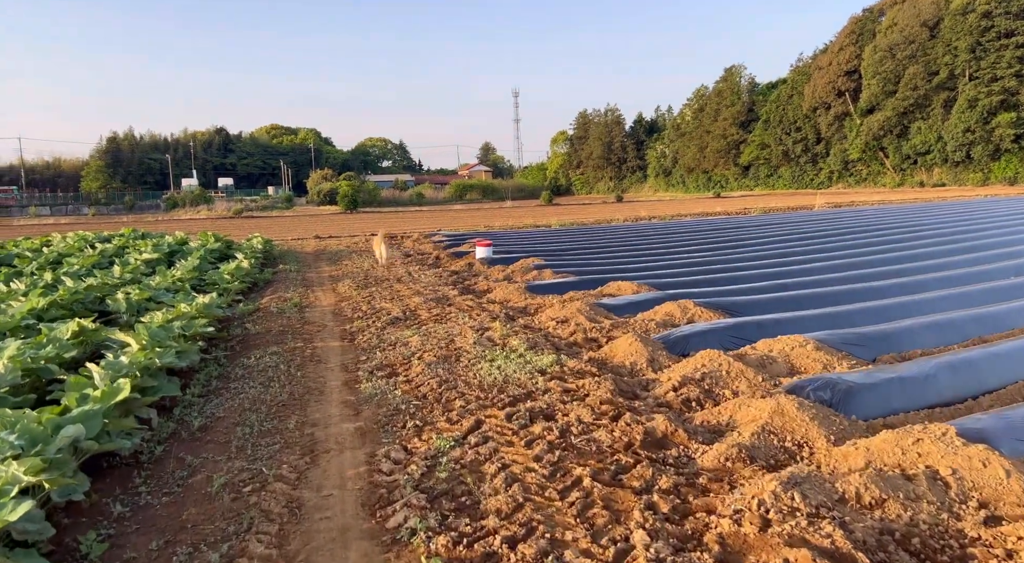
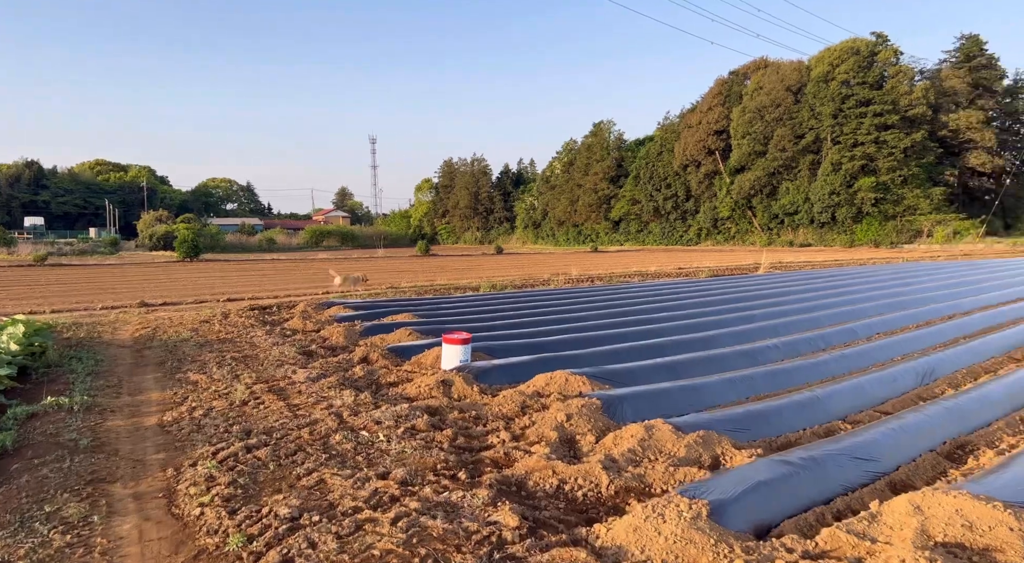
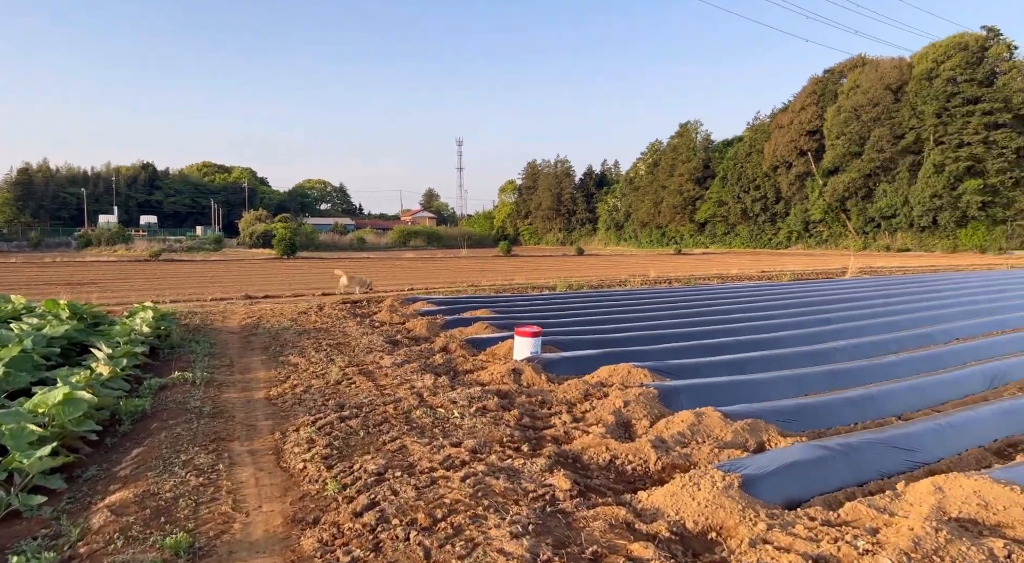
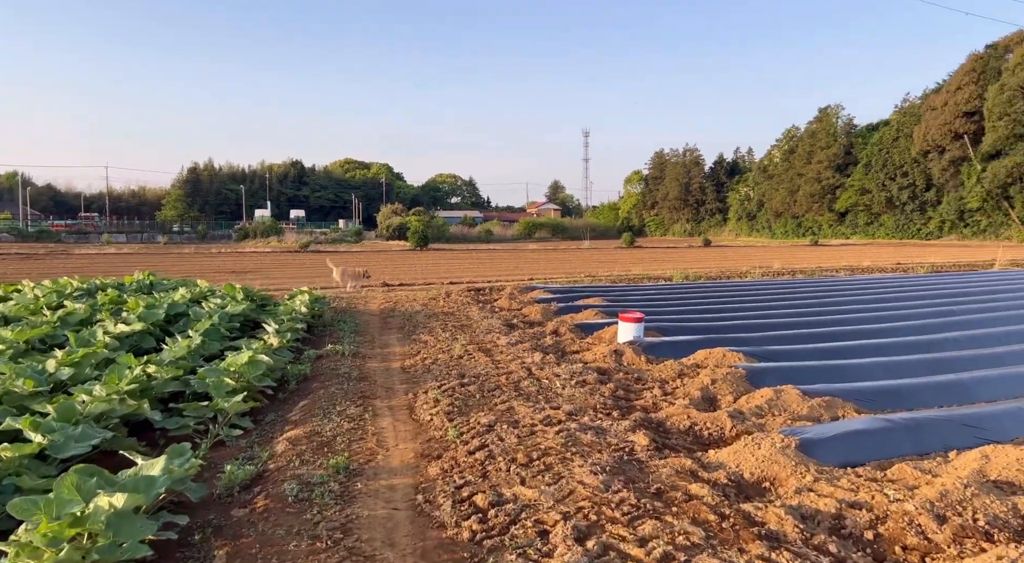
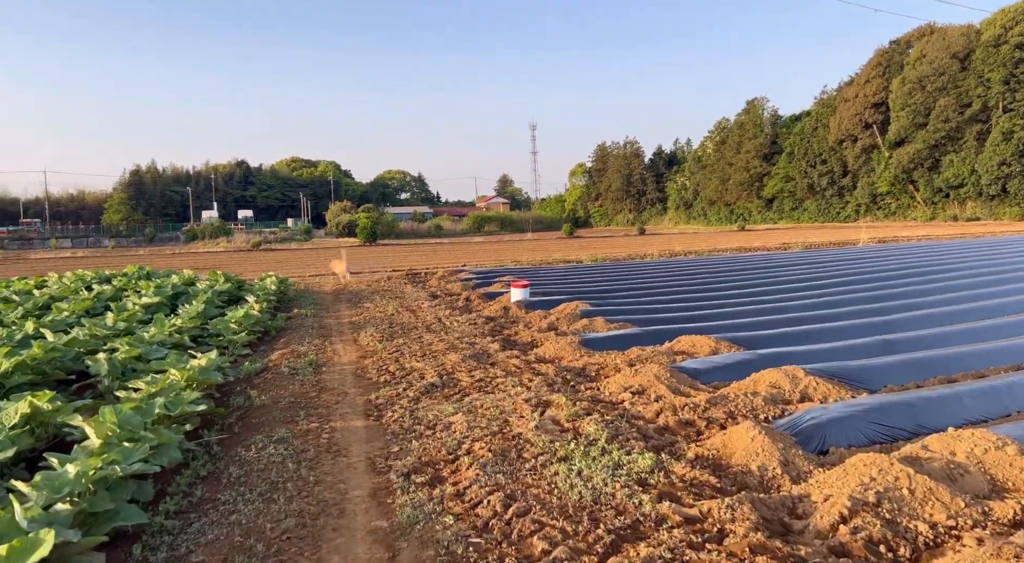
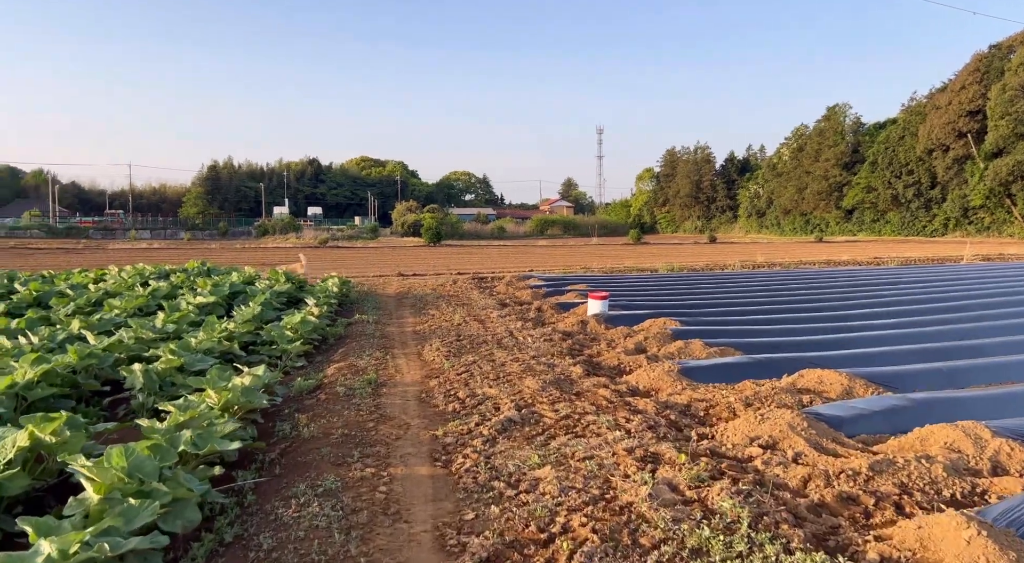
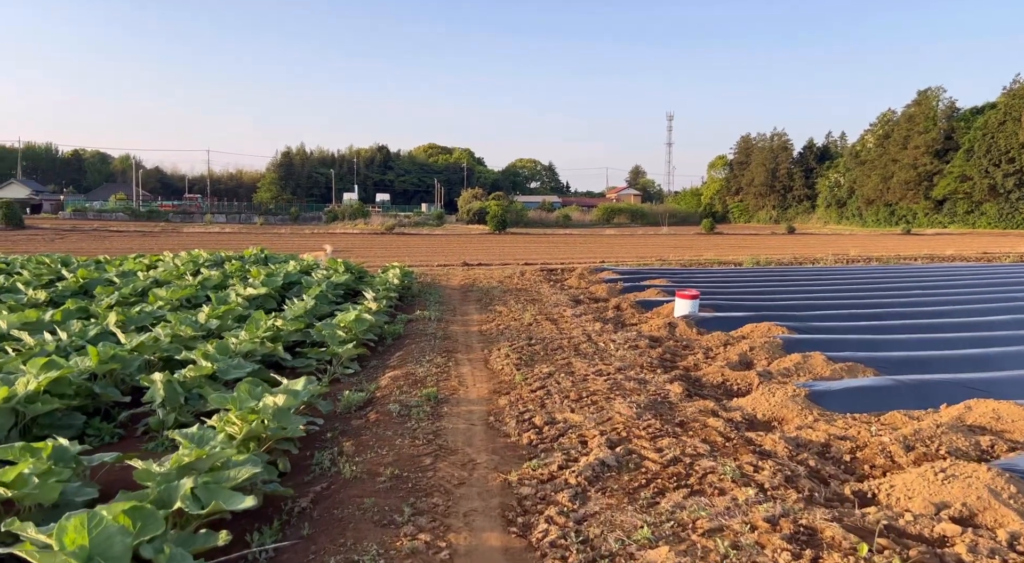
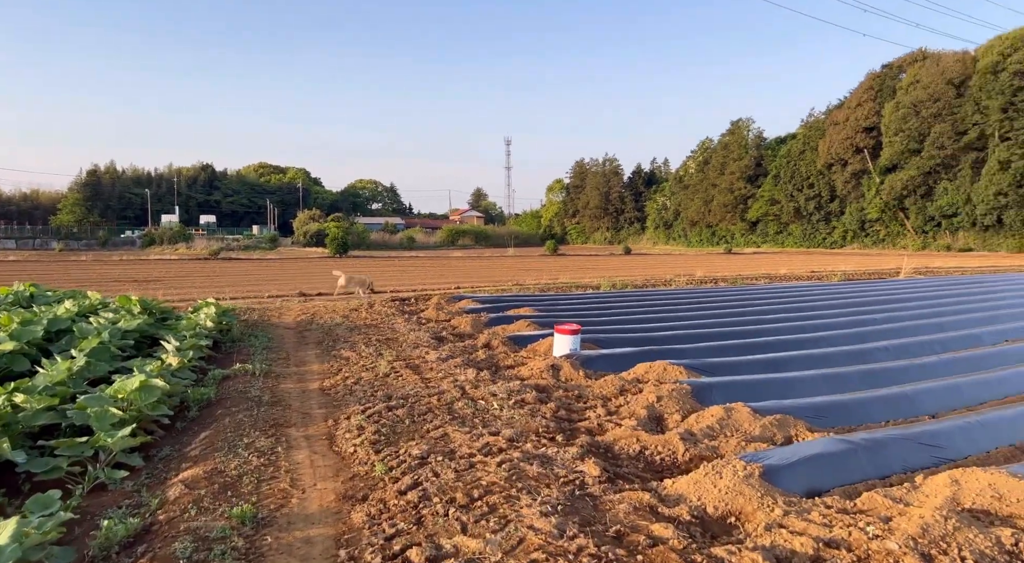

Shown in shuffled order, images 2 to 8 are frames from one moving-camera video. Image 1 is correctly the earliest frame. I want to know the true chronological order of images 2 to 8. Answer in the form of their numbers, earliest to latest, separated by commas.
5, 6, 7, 4, 8, 3, 2
